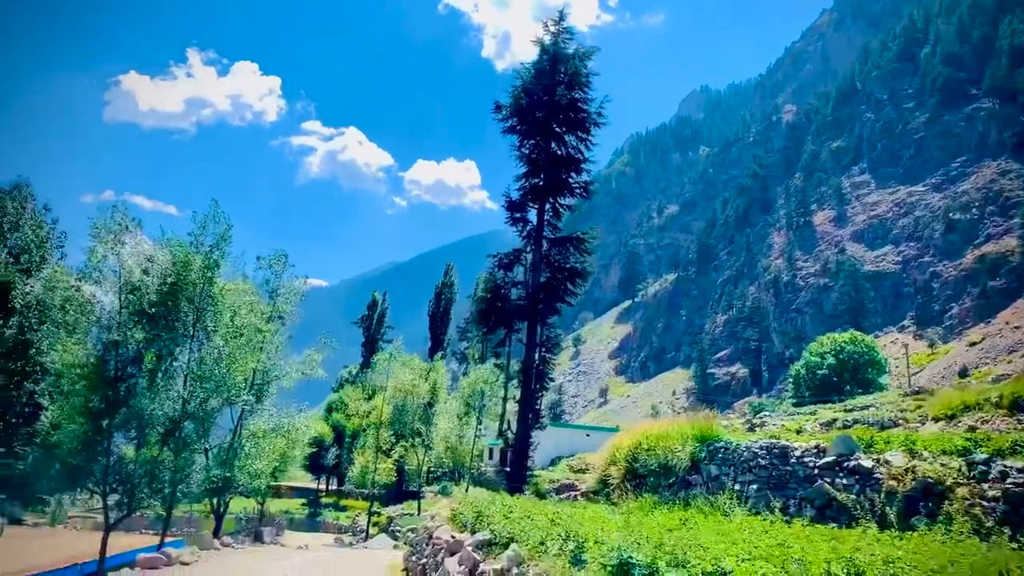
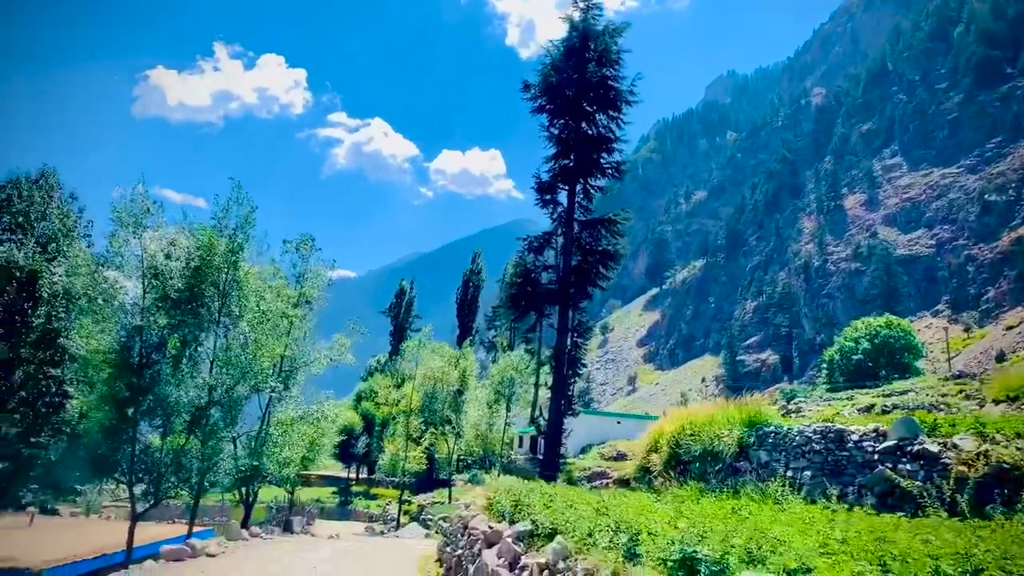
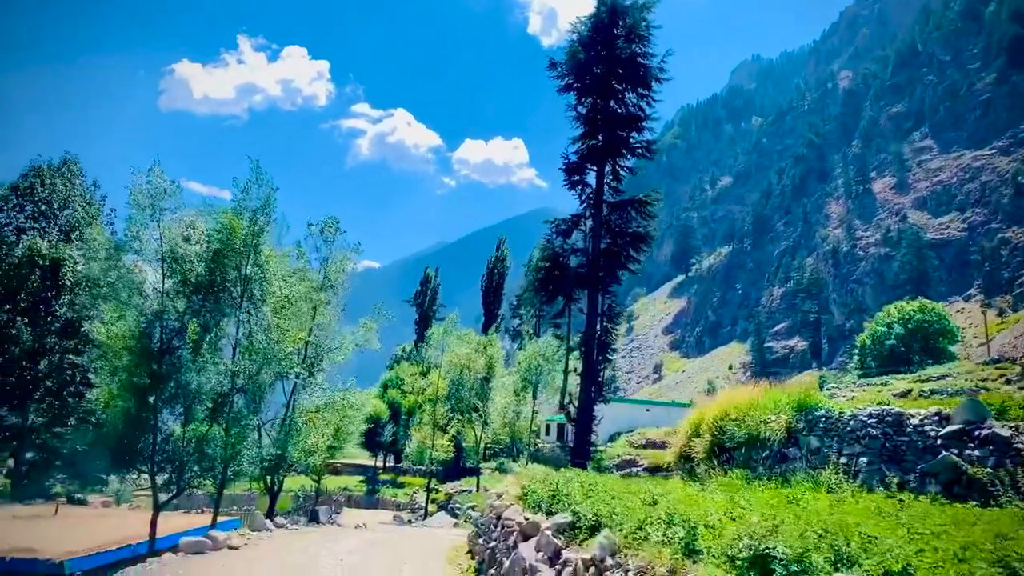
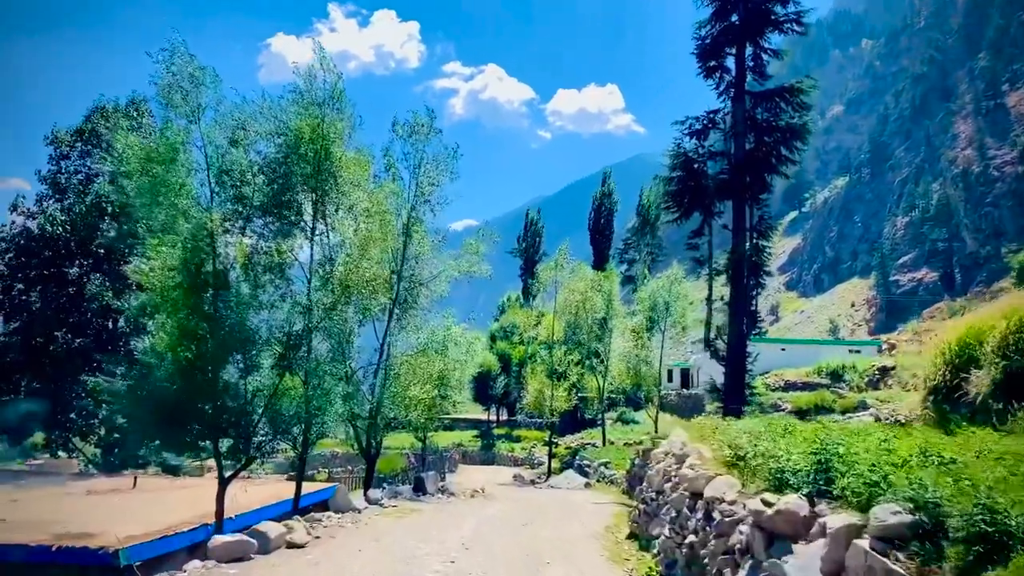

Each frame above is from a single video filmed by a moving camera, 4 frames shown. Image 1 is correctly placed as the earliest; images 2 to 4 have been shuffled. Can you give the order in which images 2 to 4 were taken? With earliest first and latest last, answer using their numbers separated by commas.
2, 3, 4
